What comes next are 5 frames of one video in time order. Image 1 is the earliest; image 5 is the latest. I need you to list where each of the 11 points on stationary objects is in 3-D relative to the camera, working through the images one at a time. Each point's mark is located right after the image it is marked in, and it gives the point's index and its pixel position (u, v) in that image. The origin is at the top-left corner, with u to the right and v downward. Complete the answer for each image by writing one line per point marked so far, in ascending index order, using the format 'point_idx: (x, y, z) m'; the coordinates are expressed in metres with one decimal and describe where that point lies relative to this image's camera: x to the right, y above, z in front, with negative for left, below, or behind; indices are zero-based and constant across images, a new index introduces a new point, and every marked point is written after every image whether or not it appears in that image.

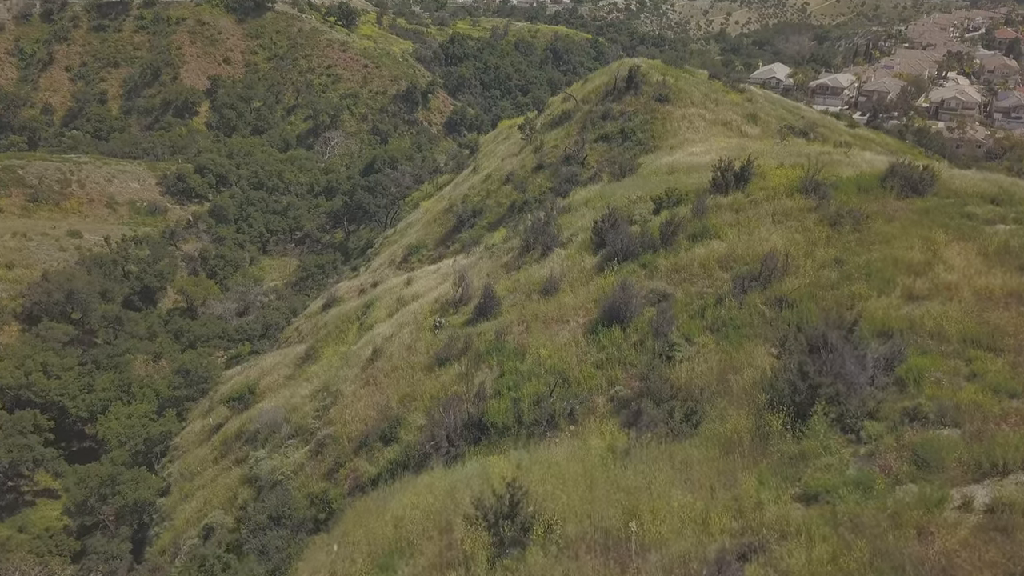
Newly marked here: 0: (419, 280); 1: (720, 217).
0: (-1.7, +0.1, +15.0) m
1: (+2.7, +0.9, +10.5) m
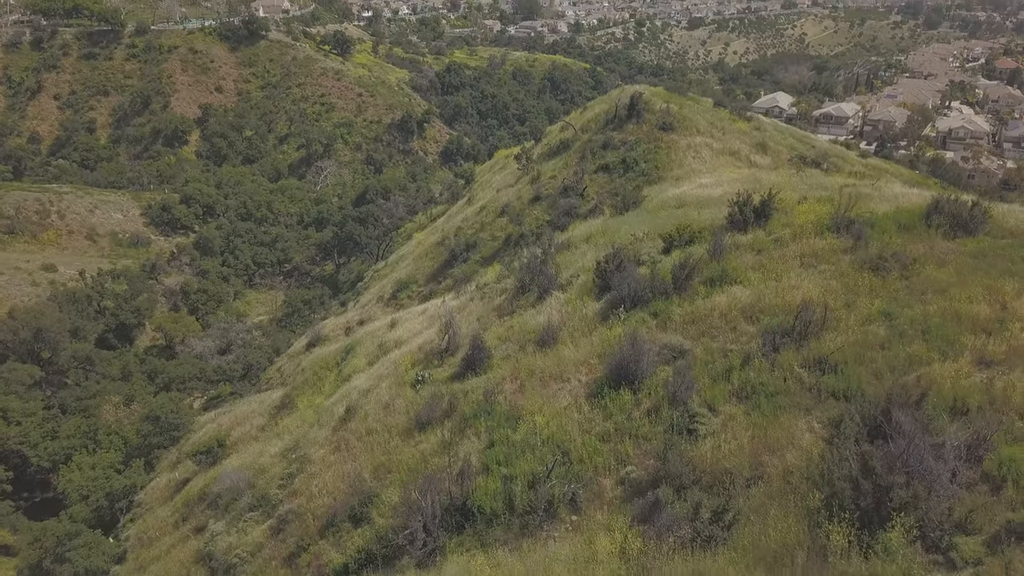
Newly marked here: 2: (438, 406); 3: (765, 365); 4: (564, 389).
0: (-1.8, -0.6, +13.7) m
1: (+2.6, +0.3, +9.3) m
2: (-0.8, -1.3, +8.9) m
3: (+2.2, -0.7, +7.1) m
4: (+0.5, -1.0, +8.2) m
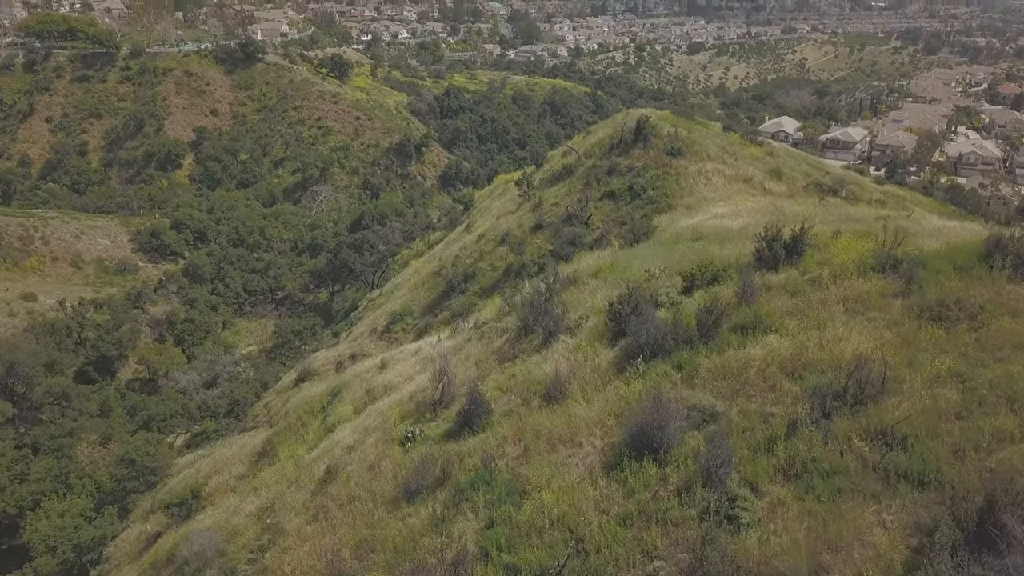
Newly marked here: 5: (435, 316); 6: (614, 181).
0: (-1.8, -1.2, +12.6) m
1: (+2.7, -0.1, +8.2) m
2: (-0.8, -1.8, +7.7) m
3: (+2.3, -1.1, +6.0) m
4: (+0.5, -1.5, +7.0) m
5: (-1.8, -0.7, +18.9) m
6: (+2.5, +2.6, +19.5) m
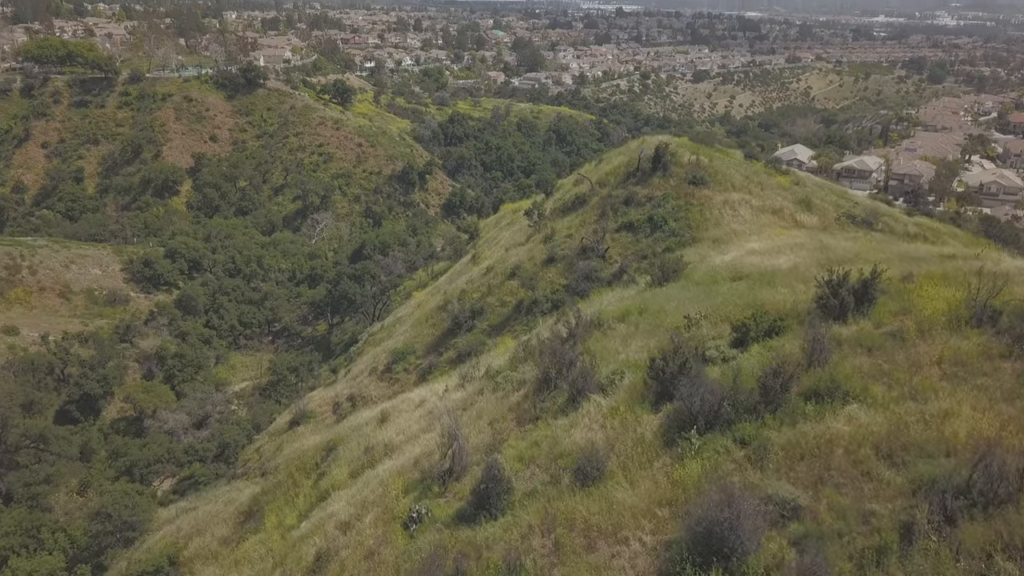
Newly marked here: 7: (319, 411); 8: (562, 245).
0: (-1.6, -1.8, +11.2) m
1: (+2.9, -0.6, +6.9) m
2: (-0.6, -2.2, +6.4) m
3: (+2.5, -1.5, +4.7) m
4: (+0.8, -1.9, +5.7) m
5: (-1.6, -1.5, +17.6) m
6: (+2.7, +1.7, +18.3) m
7: (-4.6, -2.9, +19.2) m
8: (+1.2, +1.0, +18.6) m
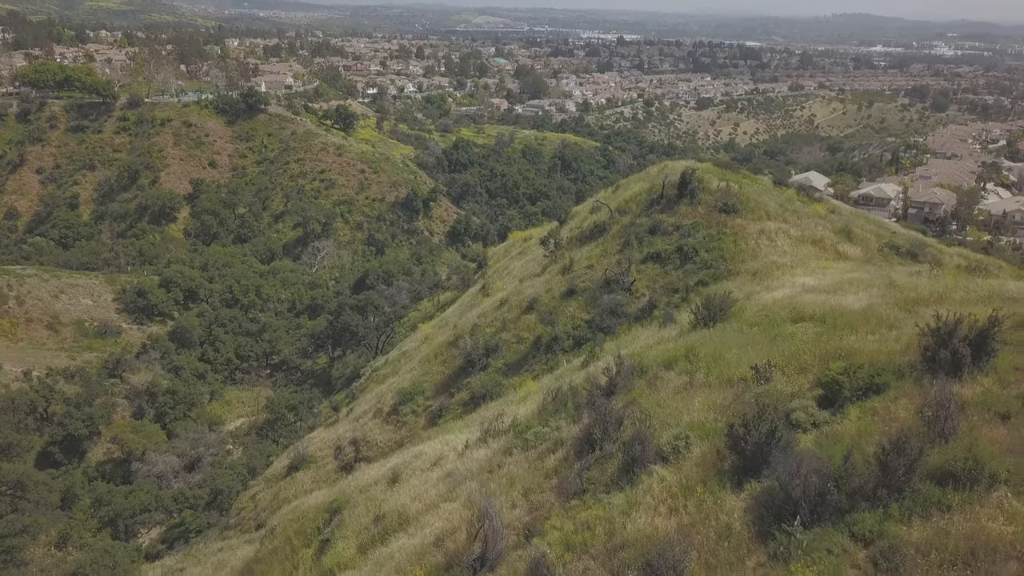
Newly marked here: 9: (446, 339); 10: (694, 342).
0: (-1.2, -2.3, +9.8) m
1: (+3.3, -1.0, +5.5) m
2: (-0.2, -2.6, +5.0) m
3: (+2.9, -1.8, +3.3) m
4: (+1.1, -2.2, +4.3) m
5: (-1.2, -2.2, +16.2) m
6: (+3.1, +1.0, +17.0) m
7: (-4.2, -3.7, +17.8) m
8: (+1.5, +0.3, +17.3) m
9: (-1.6, -1.3, +19.7) m
10: (+2.2, -0.7, +9.9) m
